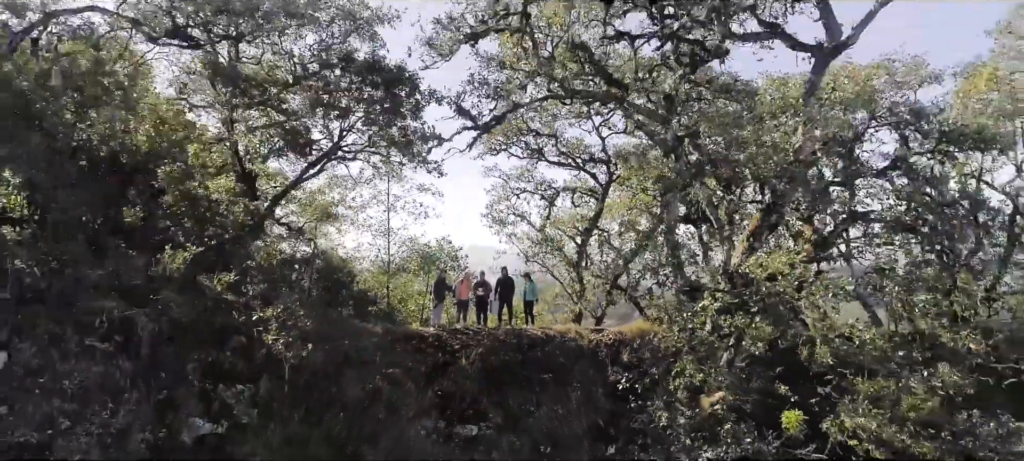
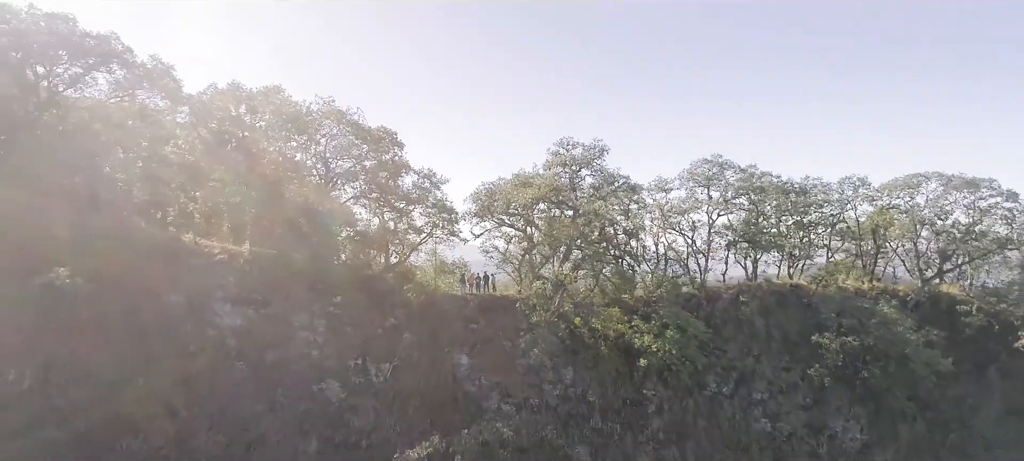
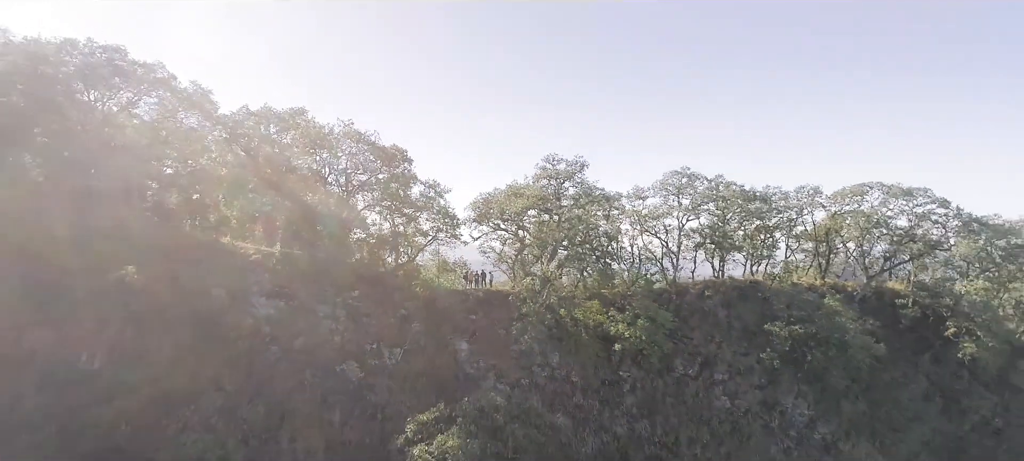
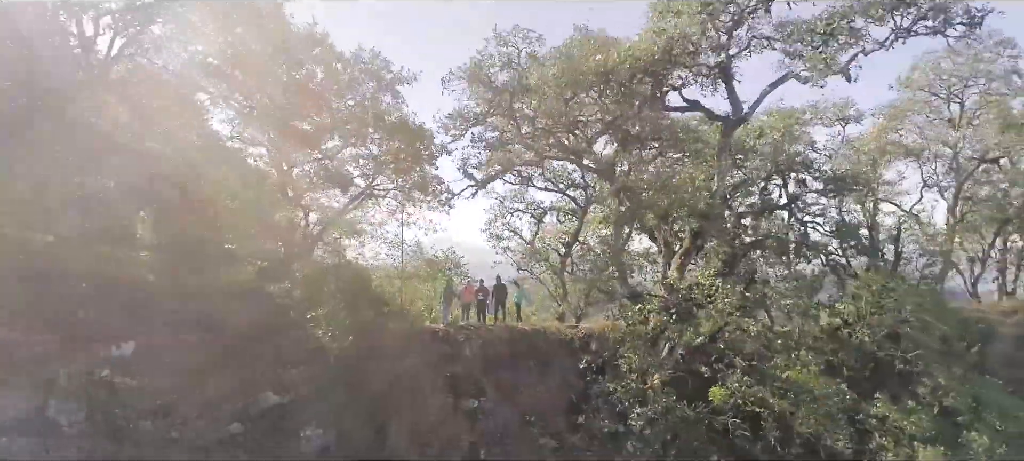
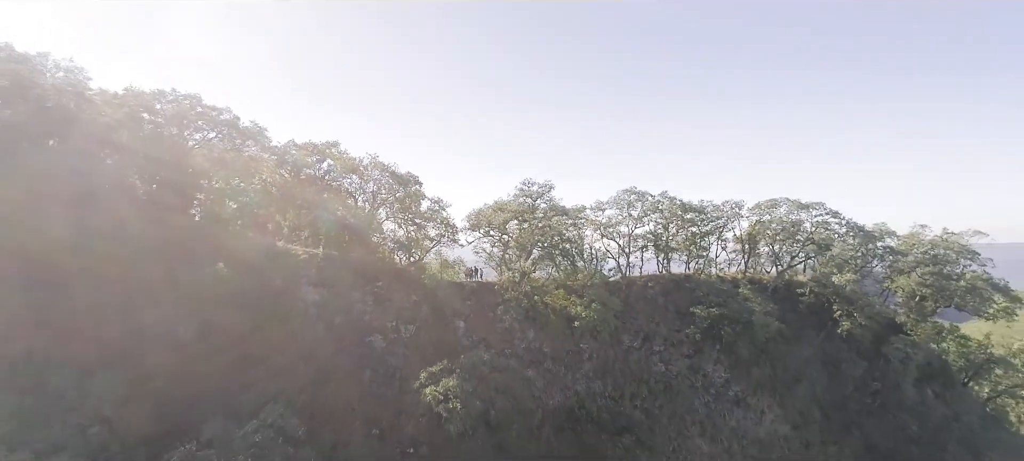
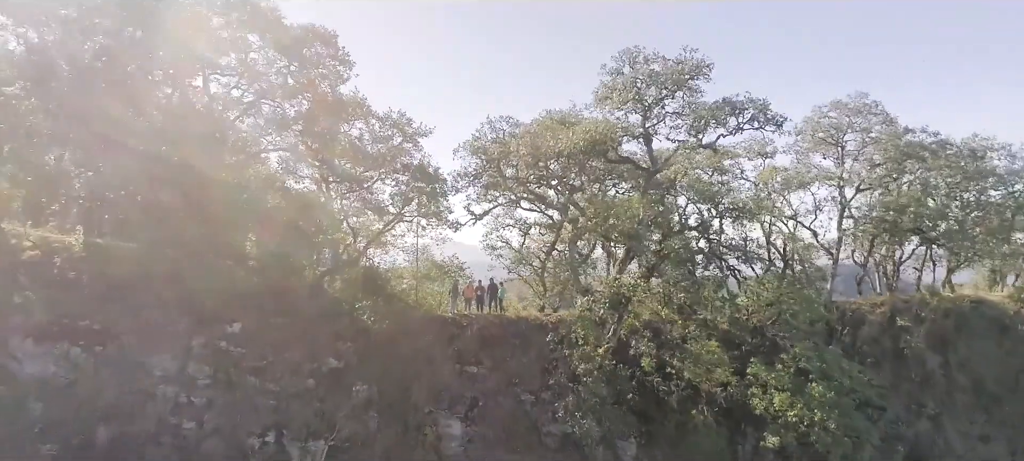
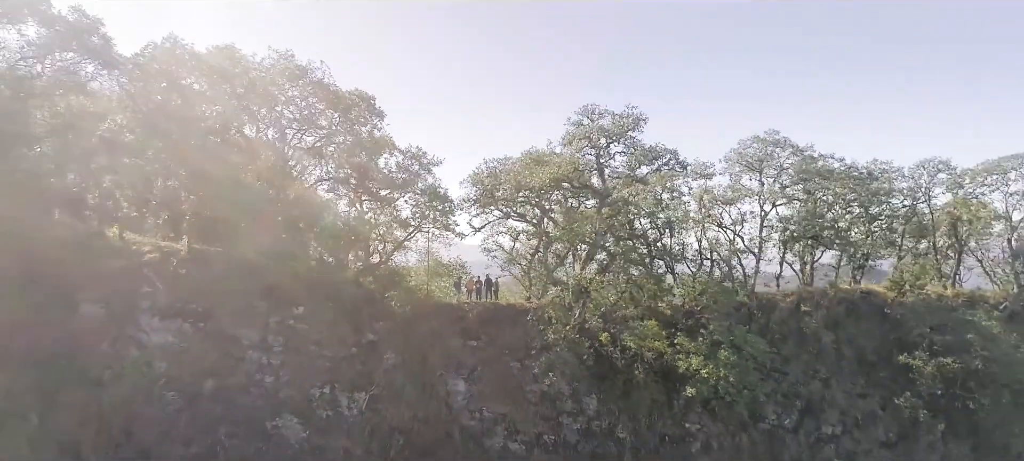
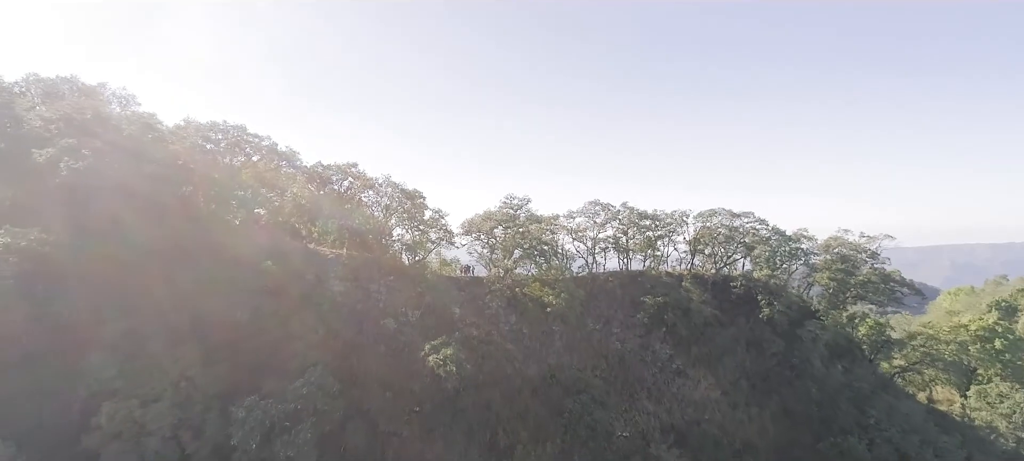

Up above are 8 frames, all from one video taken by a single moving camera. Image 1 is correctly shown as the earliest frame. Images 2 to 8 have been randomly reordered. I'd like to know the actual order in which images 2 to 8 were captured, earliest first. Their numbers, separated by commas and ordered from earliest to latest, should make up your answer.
4, 6, 7, 2, 3, 5, 8
